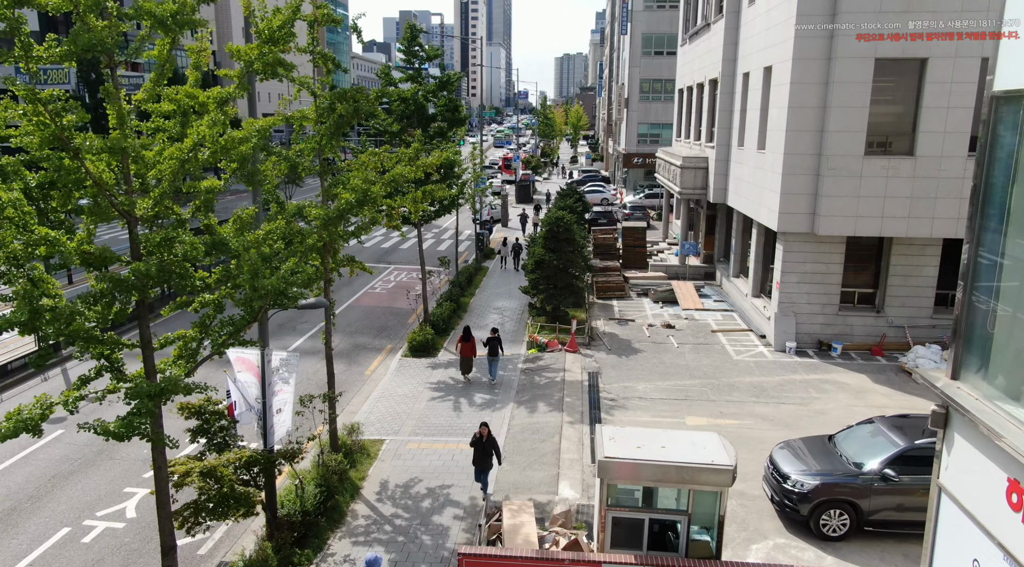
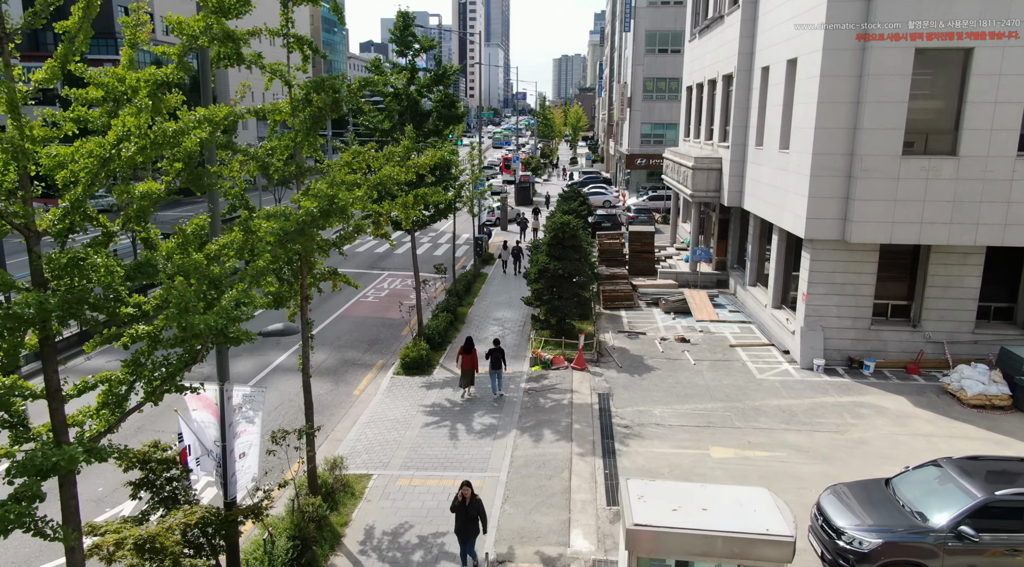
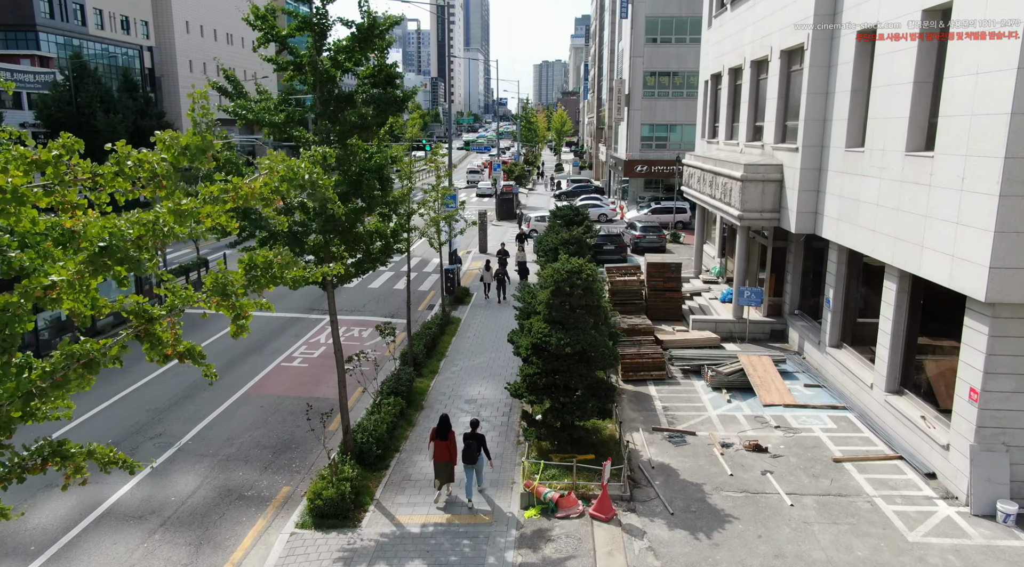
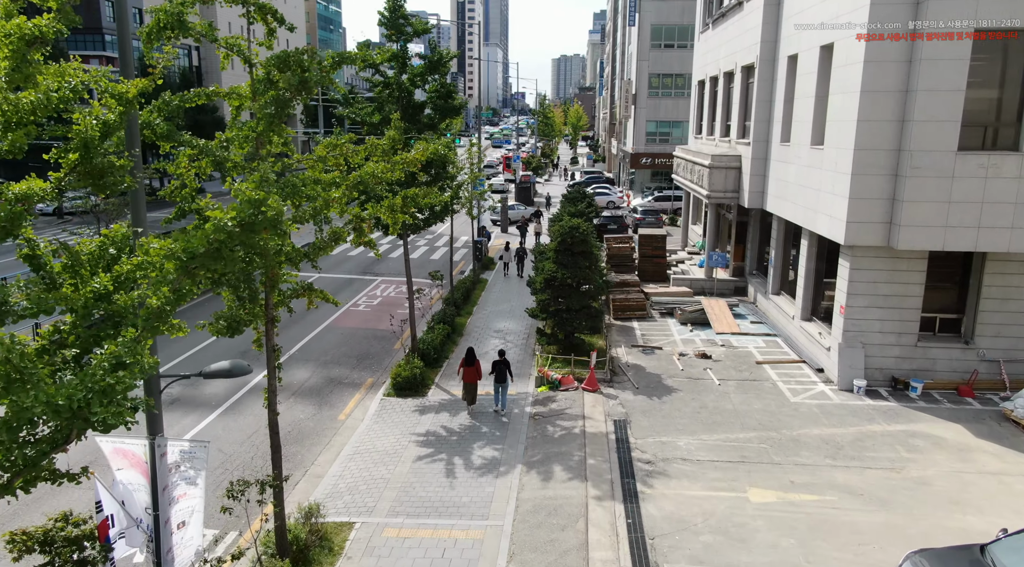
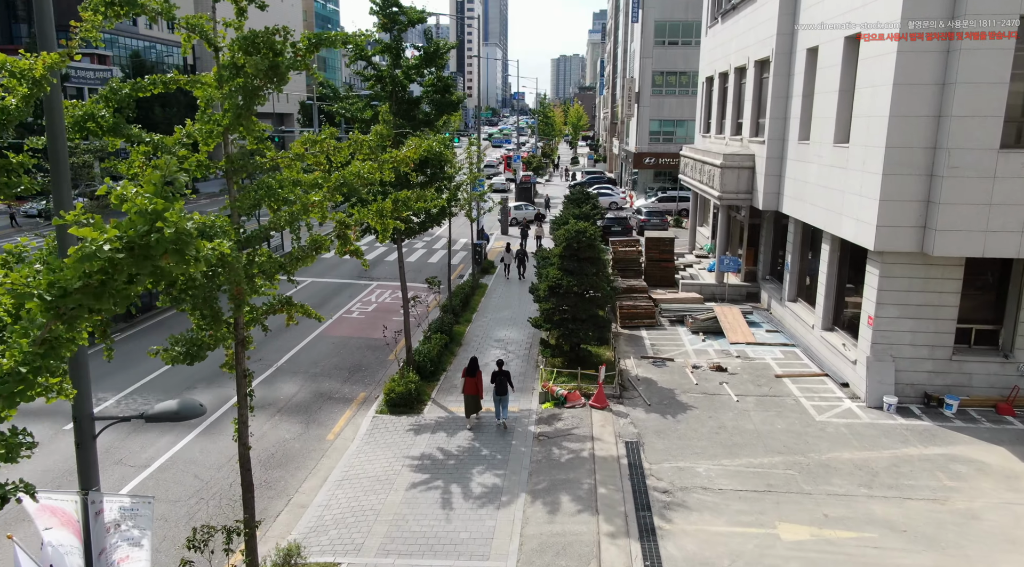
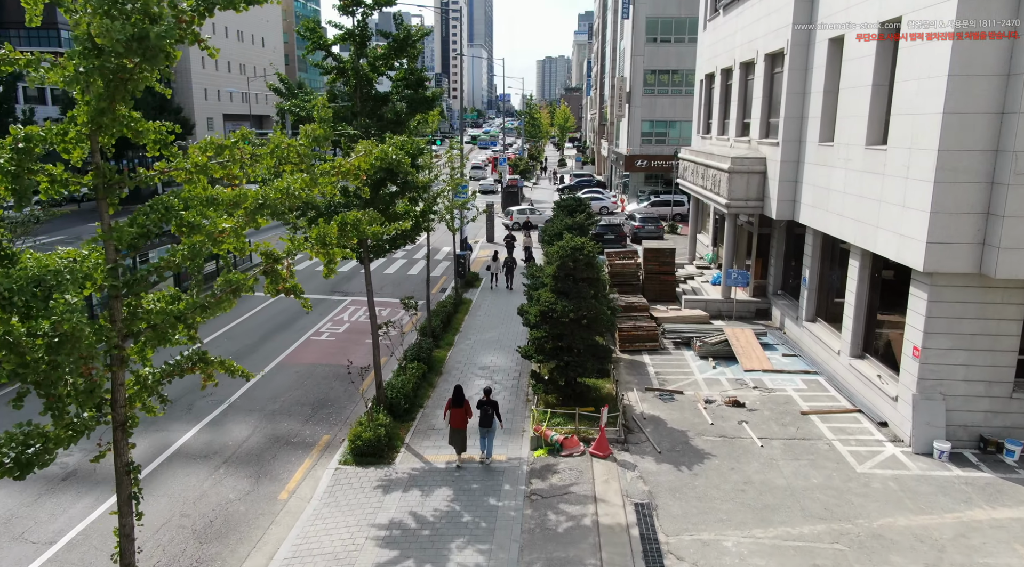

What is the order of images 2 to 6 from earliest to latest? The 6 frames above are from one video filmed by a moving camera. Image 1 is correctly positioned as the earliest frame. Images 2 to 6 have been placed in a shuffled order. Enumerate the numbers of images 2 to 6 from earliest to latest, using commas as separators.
2, 4, 5, 6, 3
